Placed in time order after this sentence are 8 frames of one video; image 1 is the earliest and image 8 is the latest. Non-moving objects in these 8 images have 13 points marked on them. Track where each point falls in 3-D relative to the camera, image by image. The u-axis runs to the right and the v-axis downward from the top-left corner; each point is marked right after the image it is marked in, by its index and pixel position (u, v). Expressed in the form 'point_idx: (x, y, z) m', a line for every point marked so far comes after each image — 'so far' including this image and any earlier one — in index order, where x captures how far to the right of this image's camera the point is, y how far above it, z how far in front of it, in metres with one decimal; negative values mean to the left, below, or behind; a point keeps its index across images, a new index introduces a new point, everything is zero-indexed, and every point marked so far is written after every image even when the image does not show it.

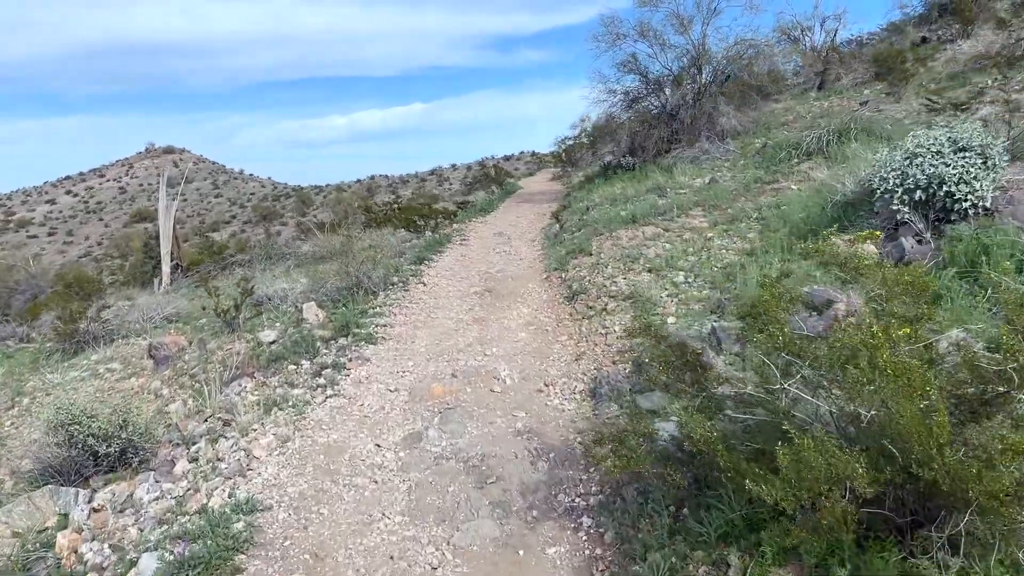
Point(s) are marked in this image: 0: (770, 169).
0: (+3.4, +1.5, +10.8) m
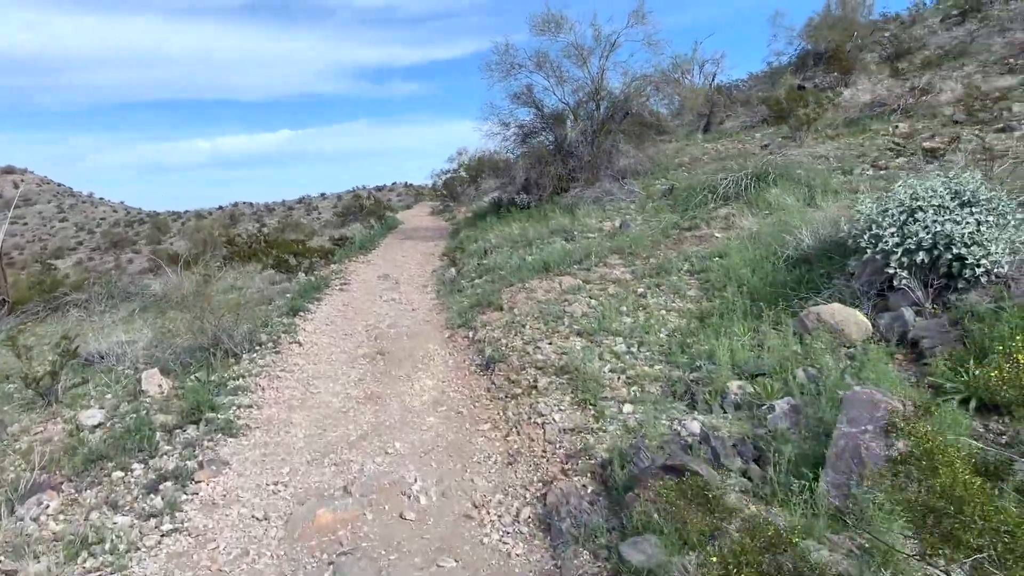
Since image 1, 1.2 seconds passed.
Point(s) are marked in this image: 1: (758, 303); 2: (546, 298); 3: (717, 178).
0: (+2.1, +0.9, +10.0) m
1: (+1.7, -0.1, +5.6) m
2: (+0.3, -0.1, +7.4) m
3: (+2.6, +1.4, +10.8) m
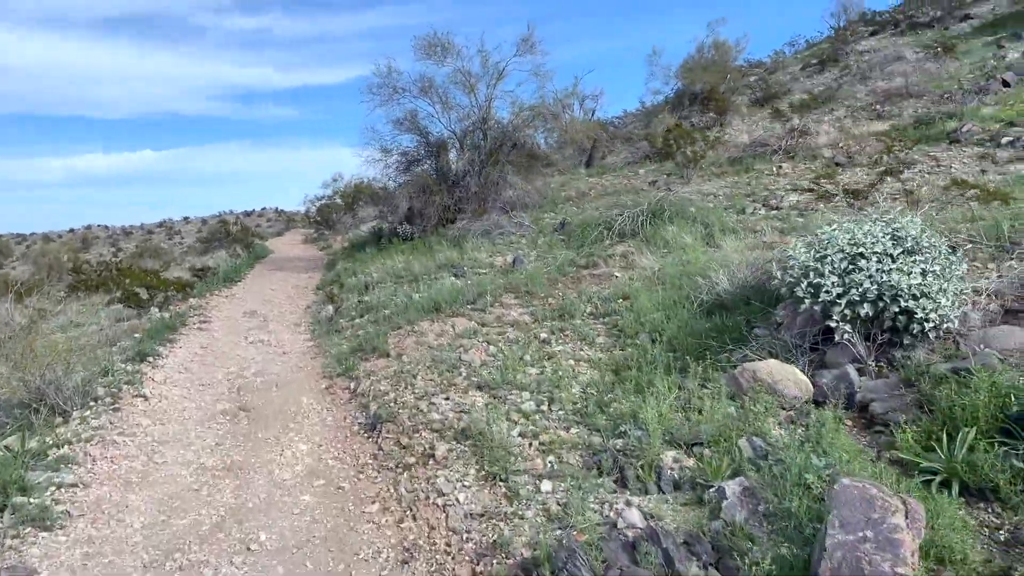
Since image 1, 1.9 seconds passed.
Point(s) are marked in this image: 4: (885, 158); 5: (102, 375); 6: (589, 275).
0: (+0.8, +0.4, +9.4) m
1: (+1.0, -0.4, +5.1) m
2: (-0.6, -0.5, +6.6) m
3: (+1.2, +0.9, +10.4) m
4: (+5.2, +1.8, +11.6) m
5: (-3.3, -0.7, +6.6) m
6: (+0.8, +0.1, +8.4) m
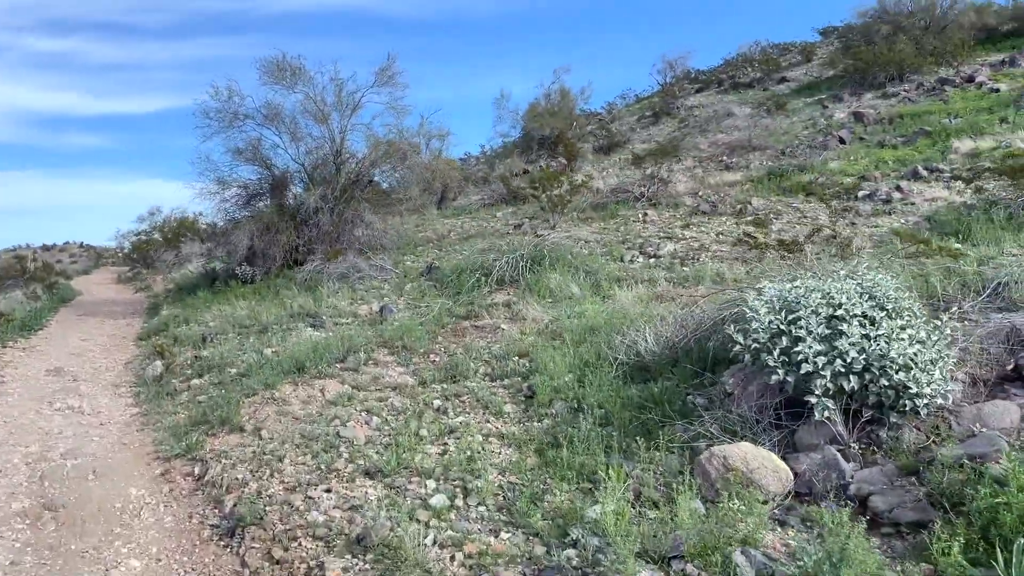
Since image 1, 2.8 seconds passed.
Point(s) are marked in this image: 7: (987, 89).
0: (-0.6, -0.1, +8.6) m
1: (+0.5, -0.7, +4.3) m
2: (-1.4, -0.9, +5.5) m
3: (-0.3, +0.3, +9.6) m
4: (+3.3, +1.1, +11.6) m
5: (-4.0, -1.1, +4.9) m
6: (-0.4, -0.4, +7.6) m
7: (+10.4, +4.3, +18.2) m
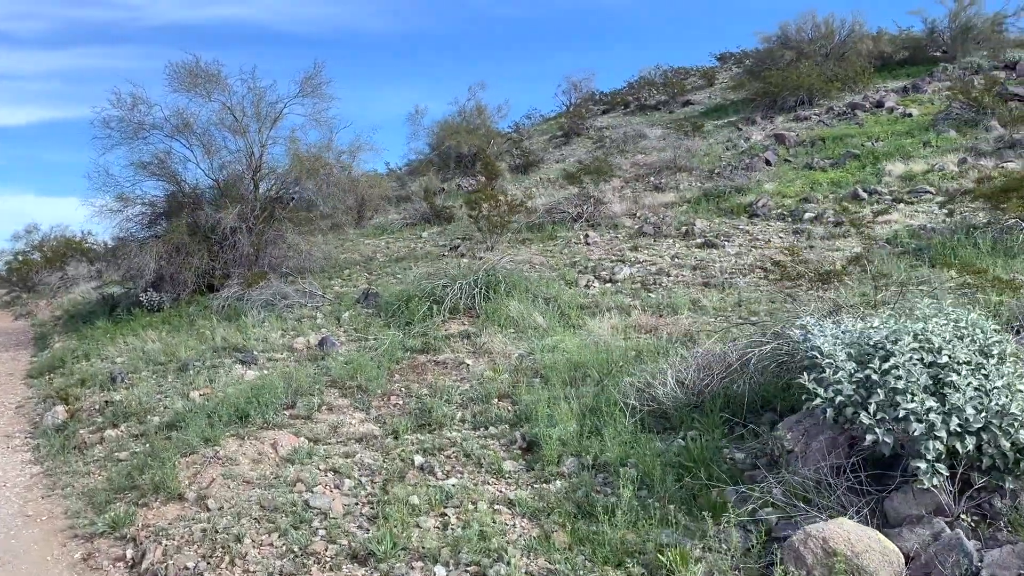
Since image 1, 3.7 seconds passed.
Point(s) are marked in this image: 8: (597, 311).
0: (-1.0, -0.4, +7.8) m
1: (+0.6, -0.9, +3.6) m
2: (-1.4, -1.1, +4.6) m
3: (-0.9, 0.0, +8.8) m
4: (+2.5, +0.8, +11.3) m
5: (-3.9, -1.3, +3.7) m
6: (-0.7, -0.6, +6.8) m
7: (+8.7, +3.9, +18.8) m
8: (+0.8, -0.2, +7.7) m
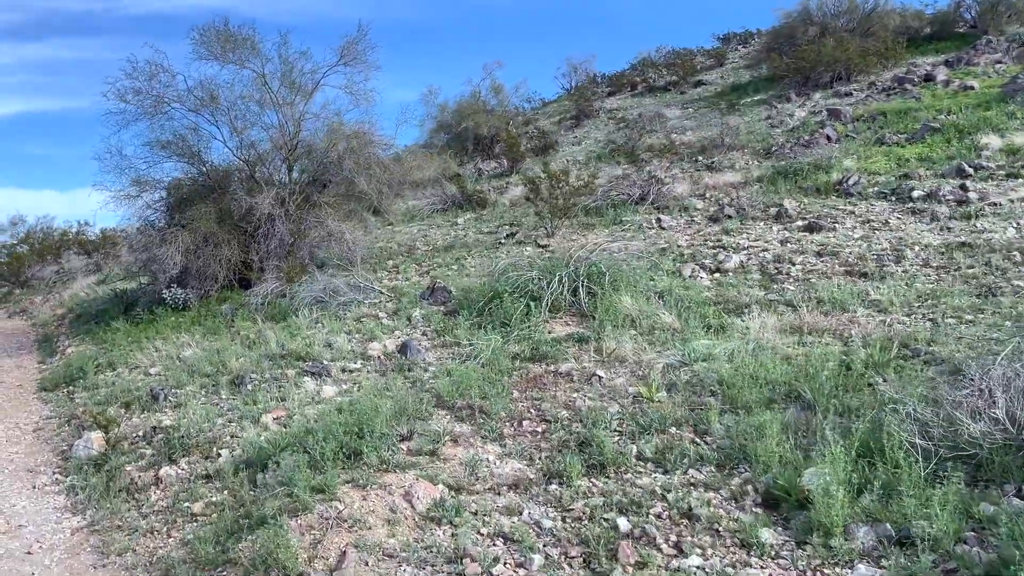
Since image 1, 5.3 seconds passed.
0: (0.0, -0.3, +6.5) m
1: (+1.6, -0.9, +2.4) m
2: (-0.4, -1.1, +3.4) m
3: (0.0, +0.1, +7.6) m
4: (+3.4, +0.9, +10.1) m
5: (-2.9, -1.3, +2.4) m
6: (+0.3, -0.6, +5.6) m
7: (+9.4, +4.2, +17.6) m
8: (+1.7, -0.1, +6.5) m
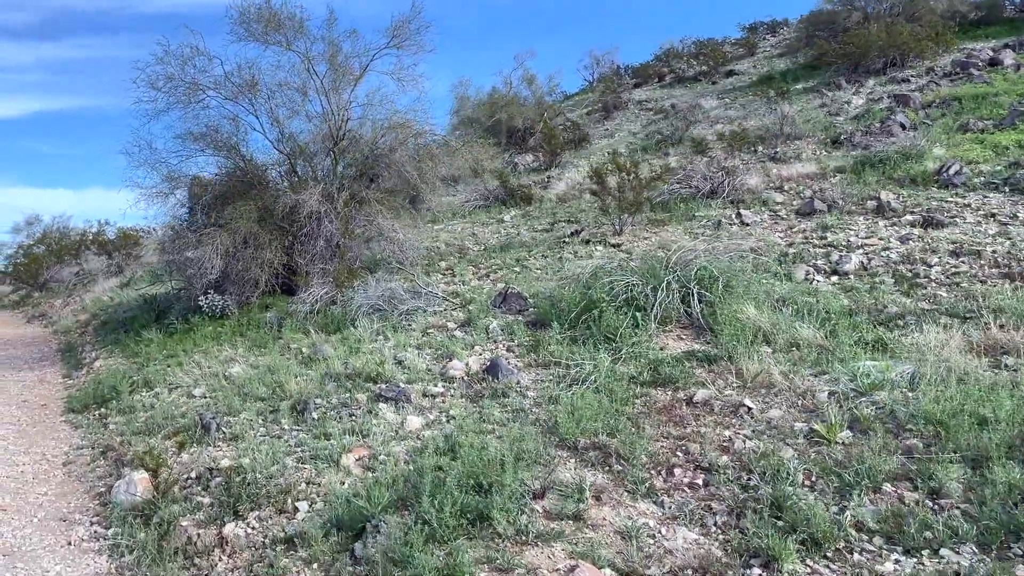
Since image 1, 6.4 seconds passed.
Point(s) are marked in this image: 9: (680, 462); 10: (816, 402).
0: (+0.7, -0.4, +5.6) m
1: (+2.3, -1.0, +1.4) m
2: (+0.3, -1.2, +2.4) m
3: (+0.8, +0.1, +6.6) m
4: (+4.1, +0.9, +9.1) m
5: (-2.2, -1.4, +1.5) m
6: (+1.0, -0.7, +4.6) m
7: (+10.2, +4.3, +16.5) m
8: (+2.4, -0.2, +5.5) m
9: (+0.8, -0.8, +4.0) m
10: (+1.6, -0.6, +4.4) m
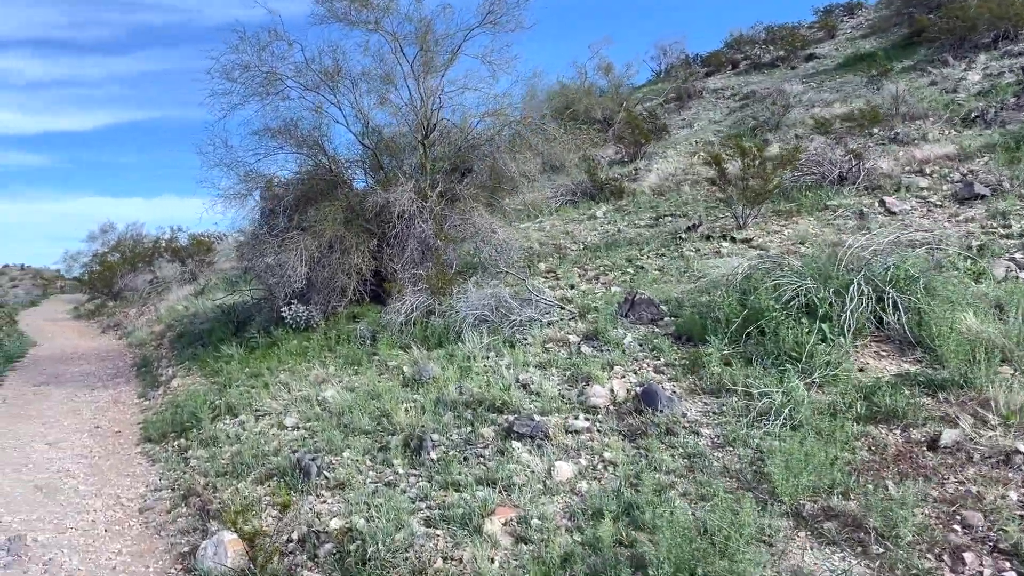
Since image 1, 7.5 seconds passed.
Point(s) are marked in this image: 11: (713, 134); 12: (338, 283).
0: (+1.5, -0.4, +4.4) m
1: (+2.9, -1.0, +0.2) m
2: (+0.9, -1.2, +1.3) m
3: (+1.7, 0.0, +5.5) m
4: (+5.2, +1.0, +7.7) m
5: (-1.6, -1.5, +0.6) m
6: (+1.8, -0.7, +3.5) m
7: (+11.8, +4.4, +14.6) m
8: (+3.3, -0.2, +4.3) m
9: (+1.6, -0.9, +2.9) m
10: (+2.4, -0.6, +3.2) m
11: (+4.7, +3.6, +19.5) m
12: (-1.7, +0.1, +8.1) m
